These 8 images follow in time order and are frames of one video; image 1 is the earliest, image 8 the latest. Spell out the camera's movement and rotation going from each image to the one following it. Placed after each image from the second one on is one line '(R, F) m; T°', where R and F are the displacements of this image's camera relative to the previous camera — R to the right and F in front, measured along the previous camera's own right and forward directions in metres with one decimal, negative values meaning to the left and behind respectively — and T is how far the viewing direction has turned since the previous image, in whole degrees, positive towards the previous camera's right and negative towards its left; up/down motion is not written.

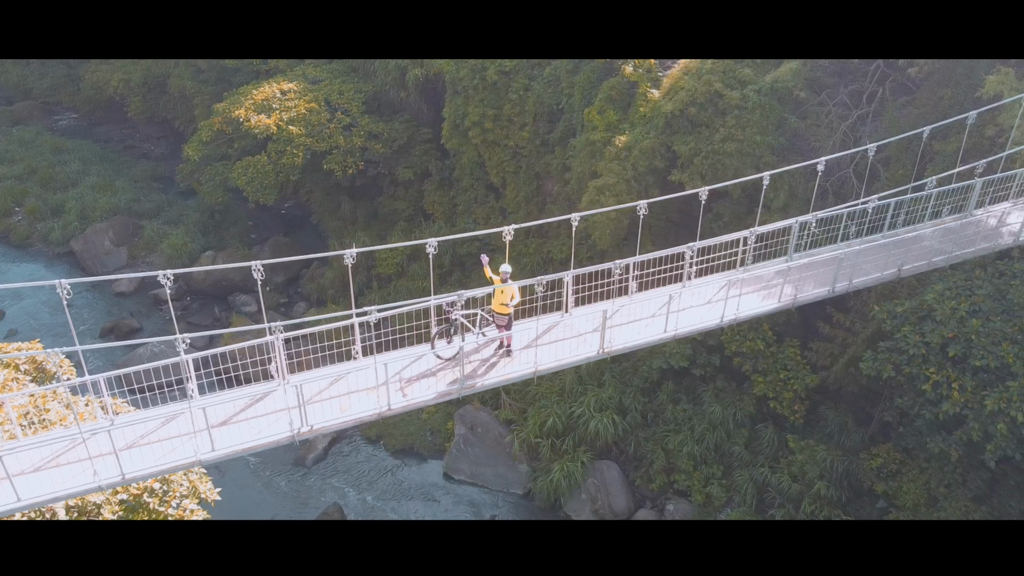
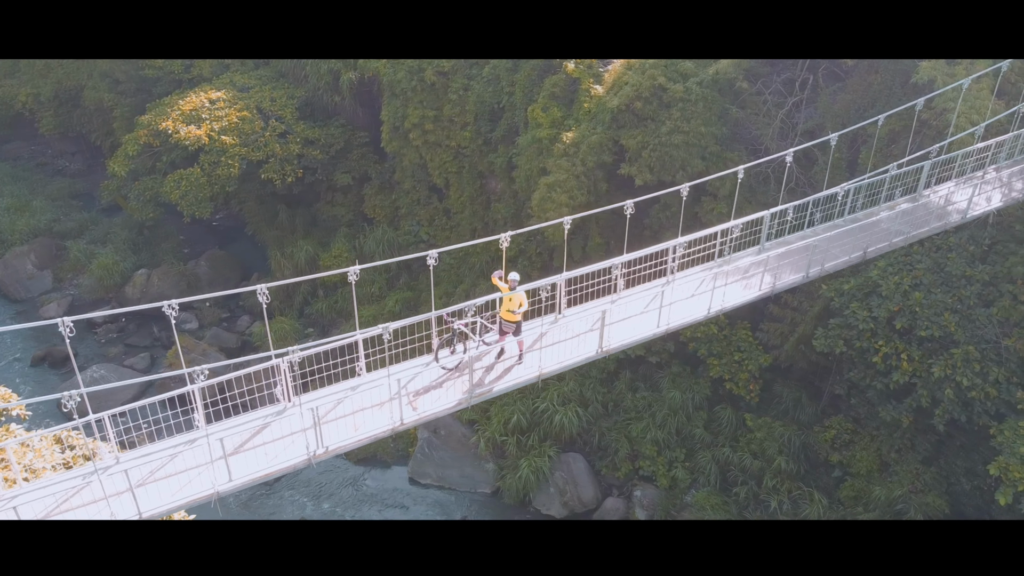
(-0.4, 0.0) m; +5°
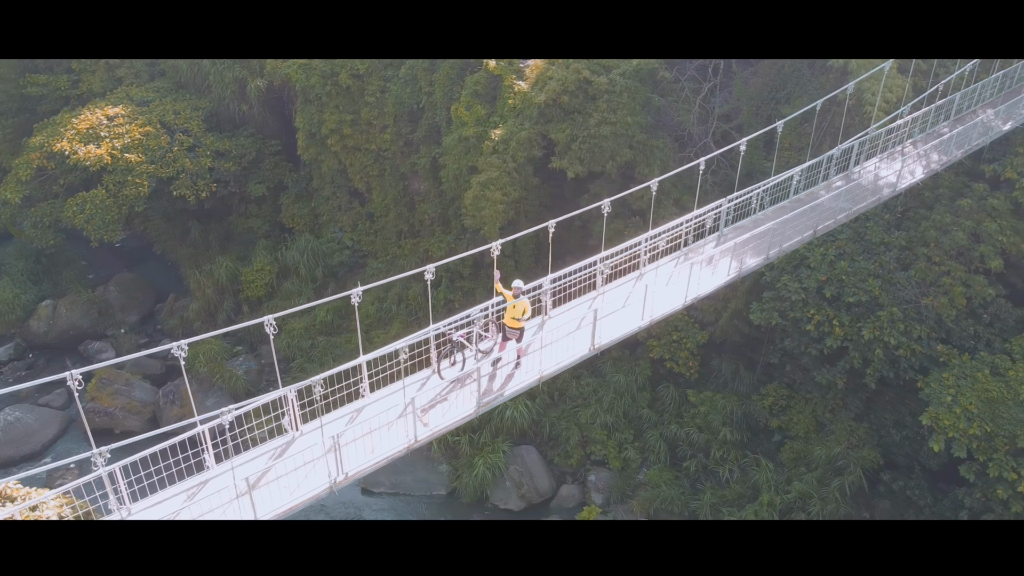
(-0.5, 0.0) m; +7°
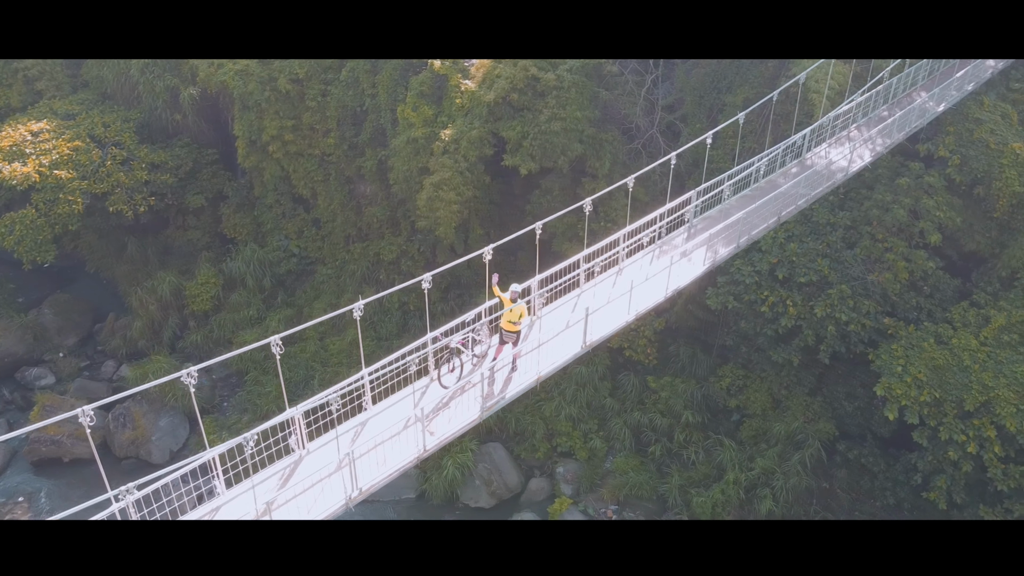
(-0.3, 0.0) m; +5°
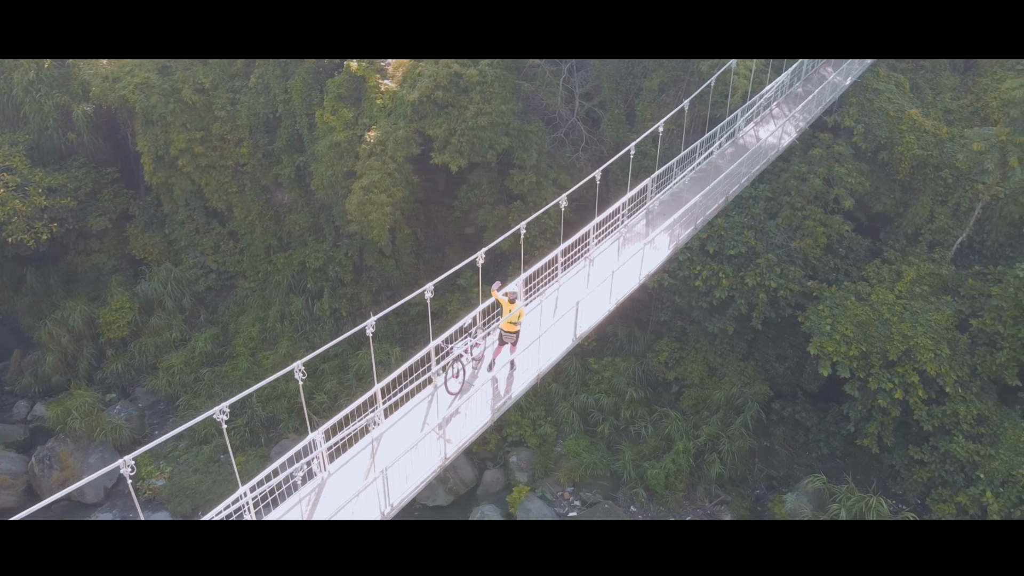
(-0.5, 0.0) m; +7°
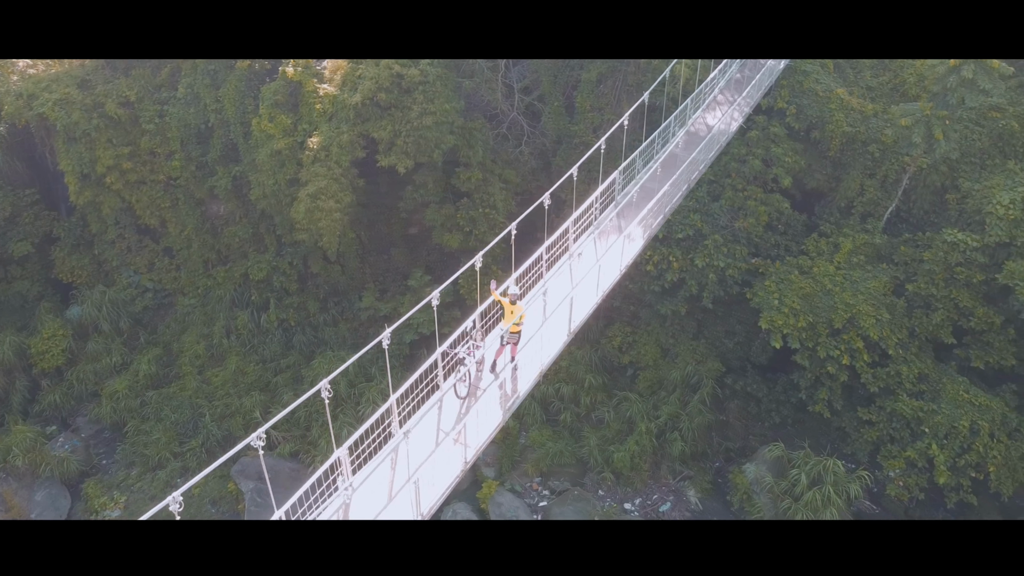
(-0.4, 0.0) m; +6°
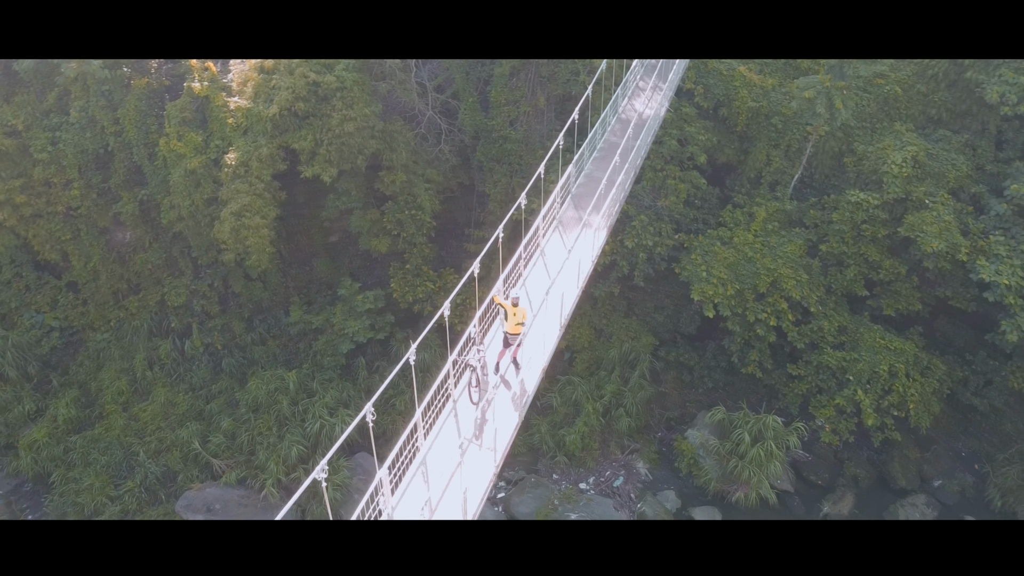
(-0.6, 0.0) m; +8°
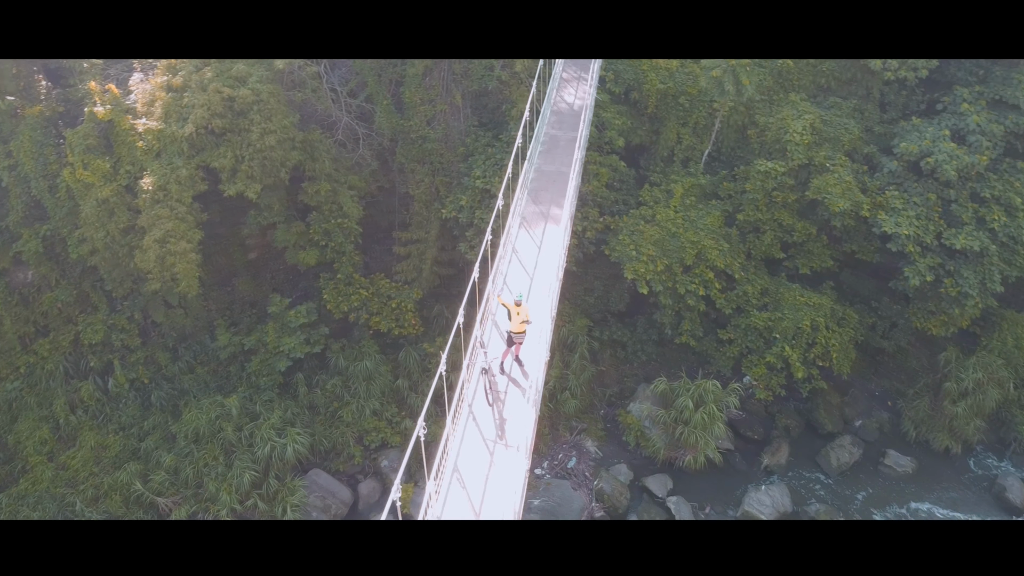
(-0.6, -0.1) m; +8°
